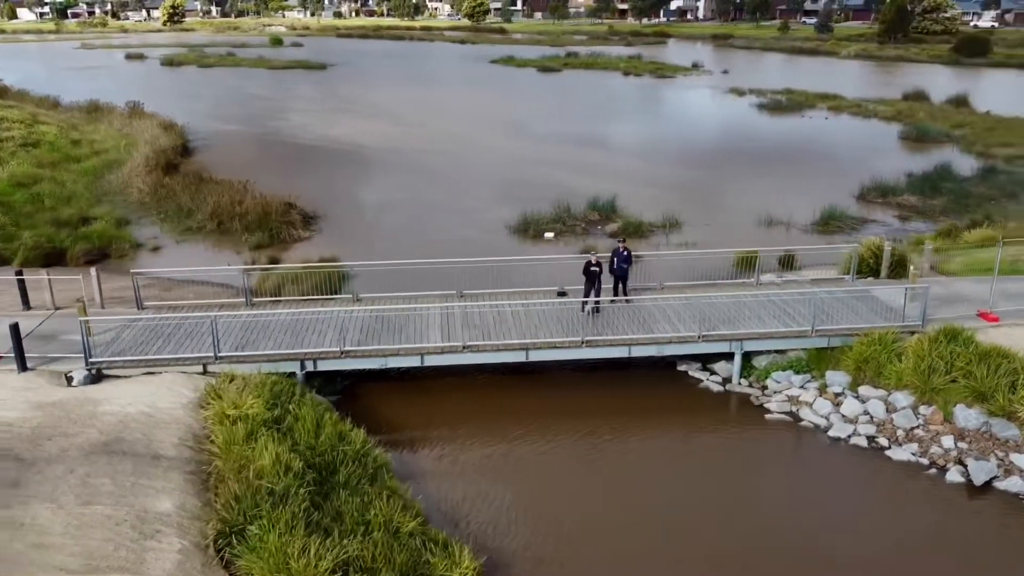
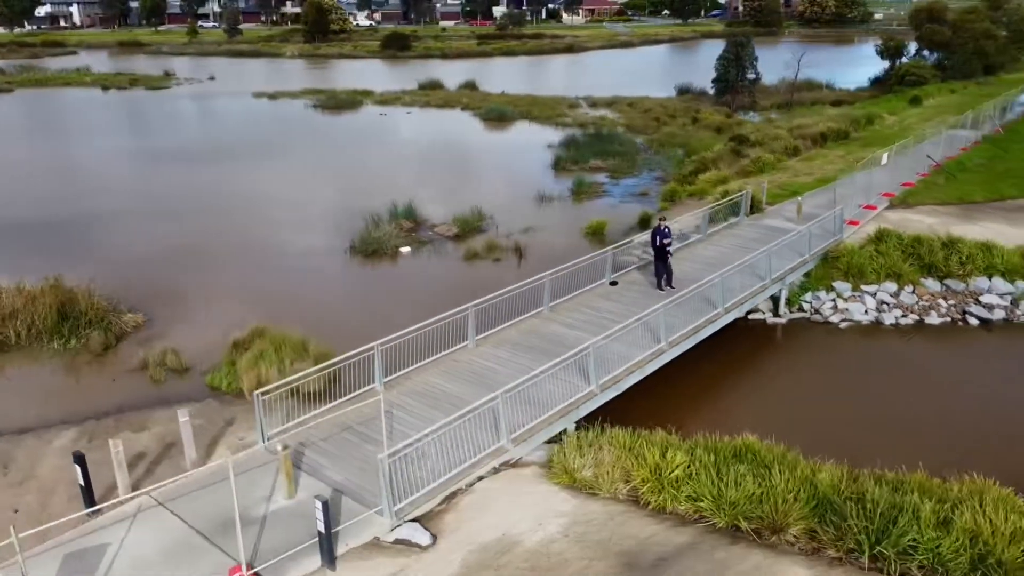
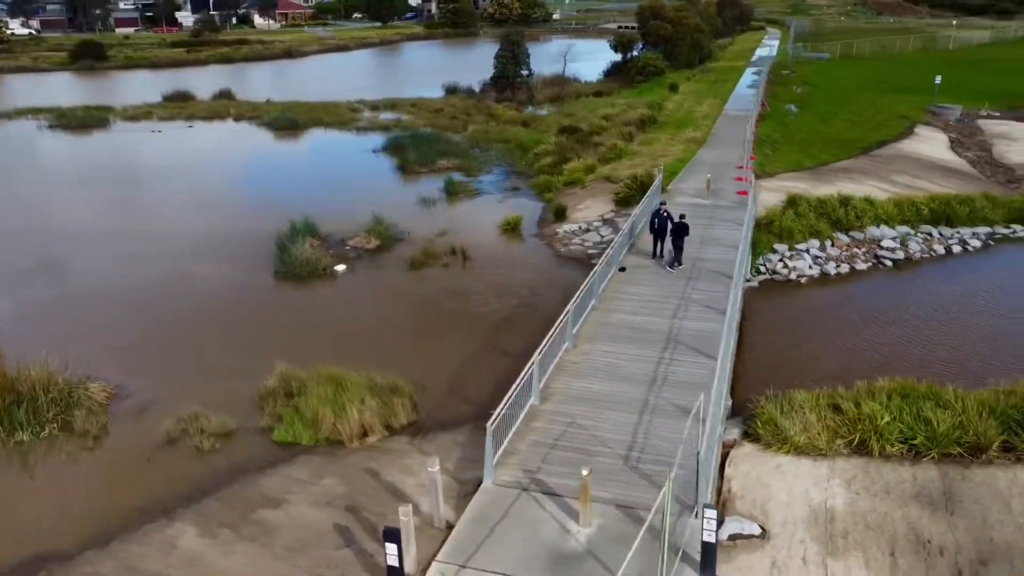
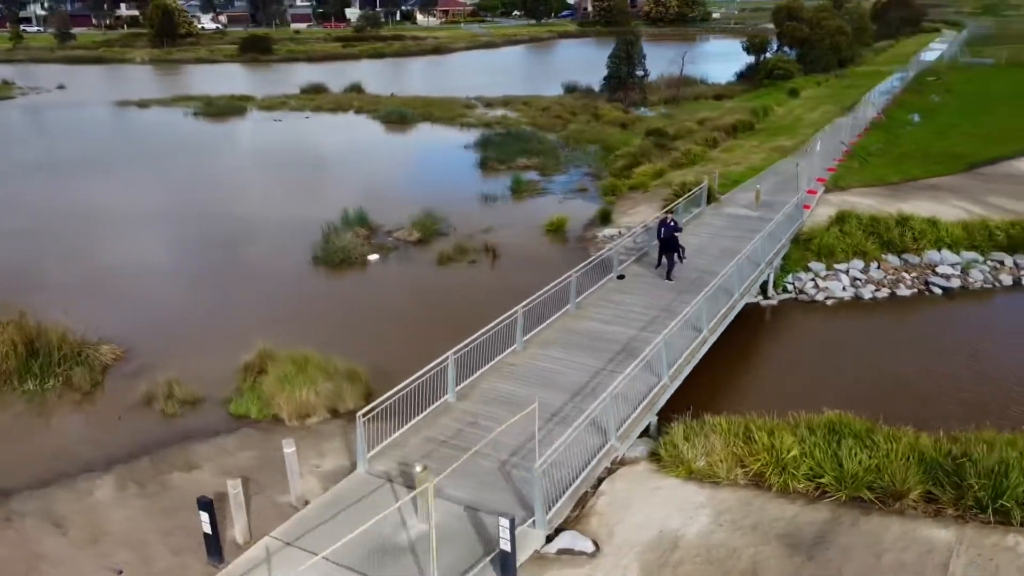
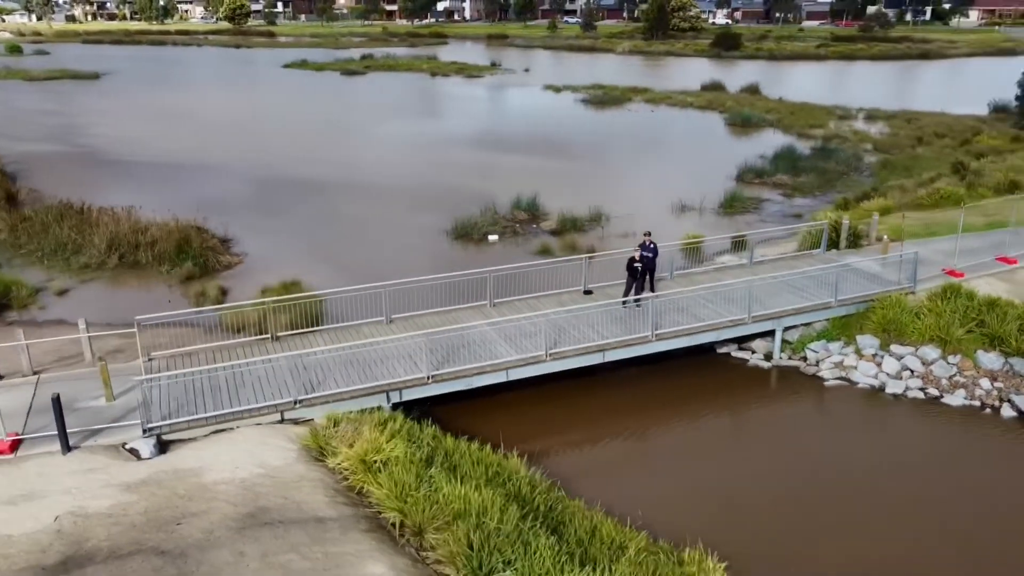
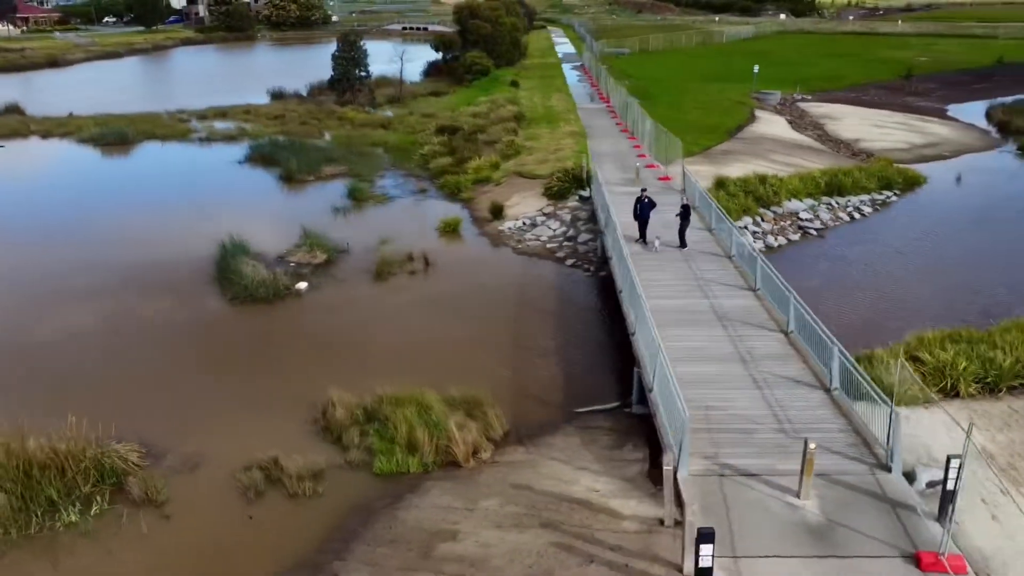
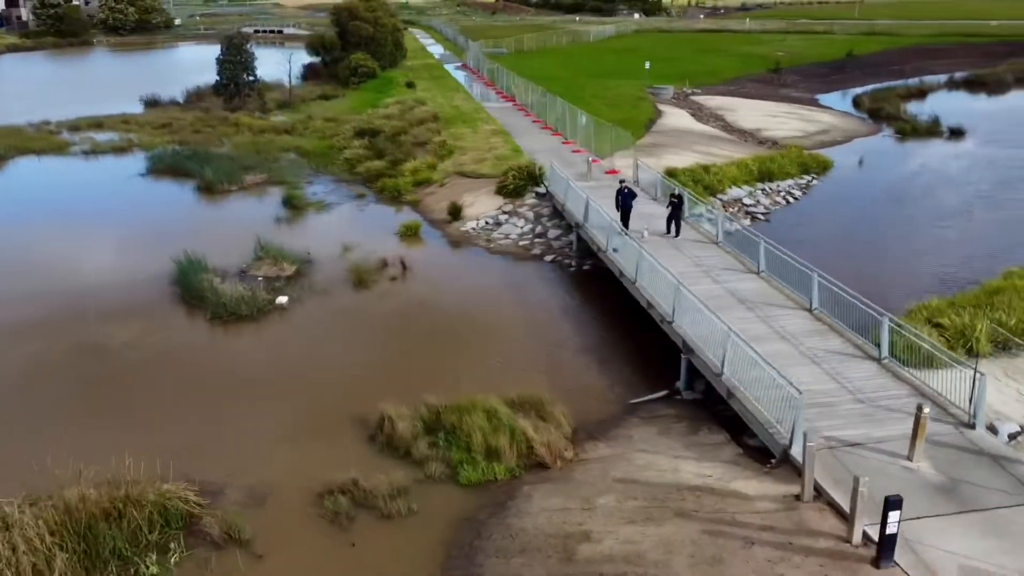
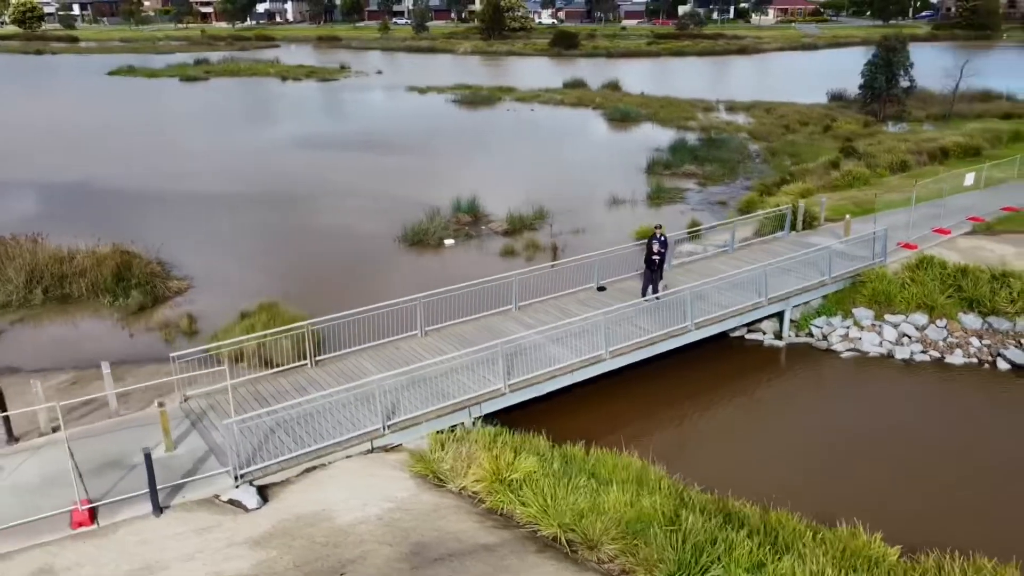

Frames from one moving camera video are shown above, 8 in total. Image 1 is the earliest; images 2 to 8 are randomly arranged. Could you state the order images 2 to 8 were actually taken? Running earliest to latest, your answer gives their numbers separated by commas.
5, 8, 2, 4, 3, 6, 7
